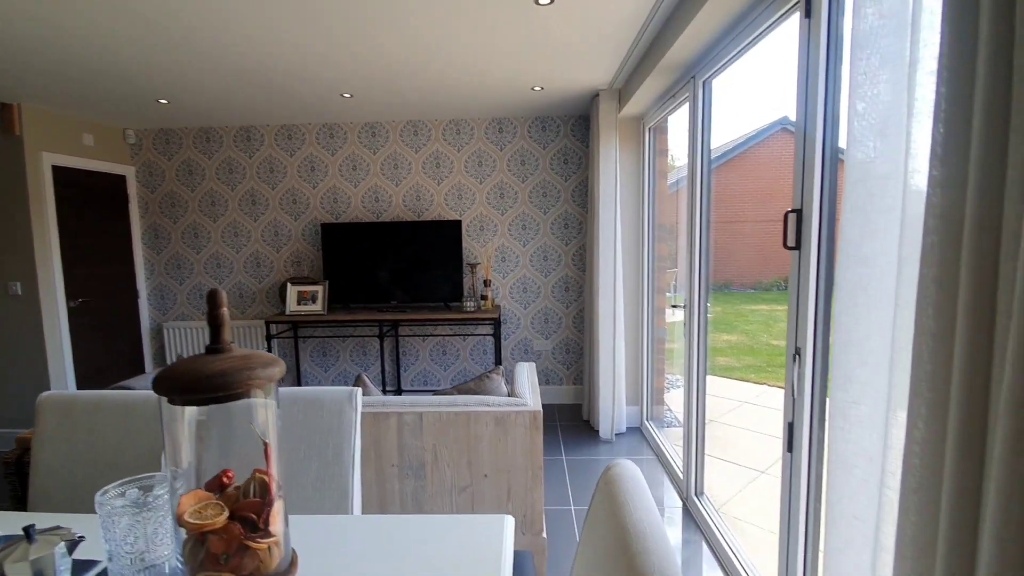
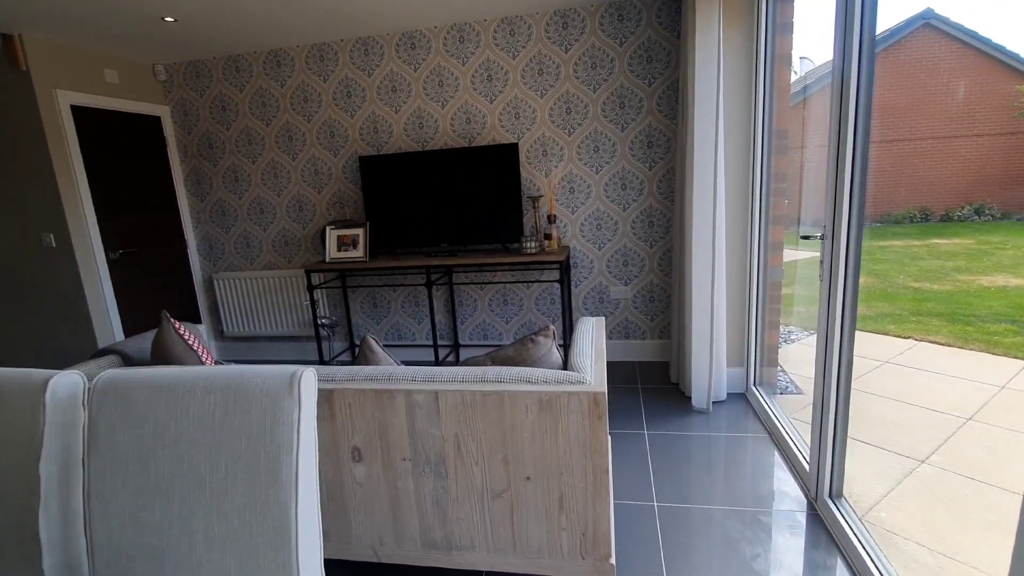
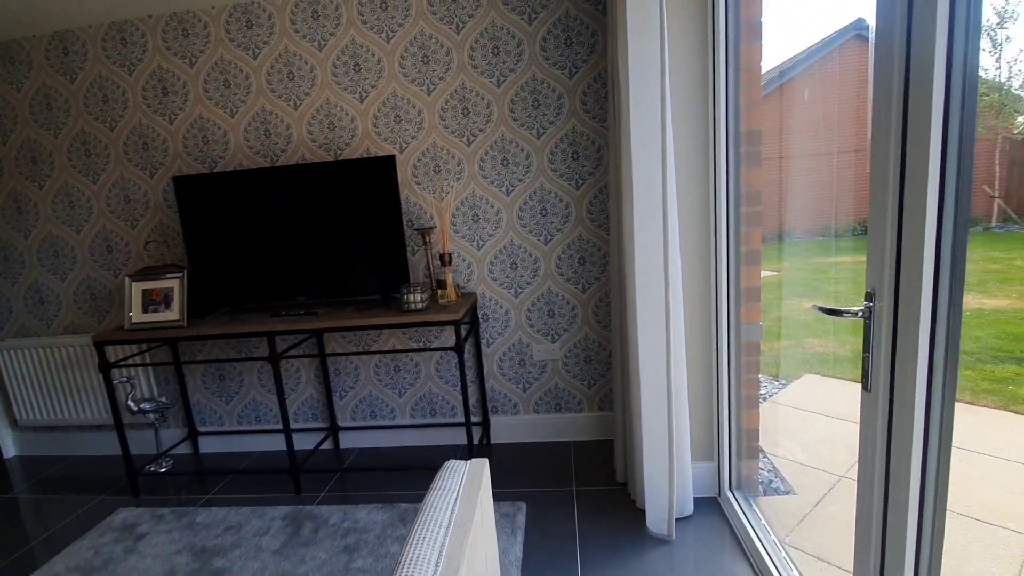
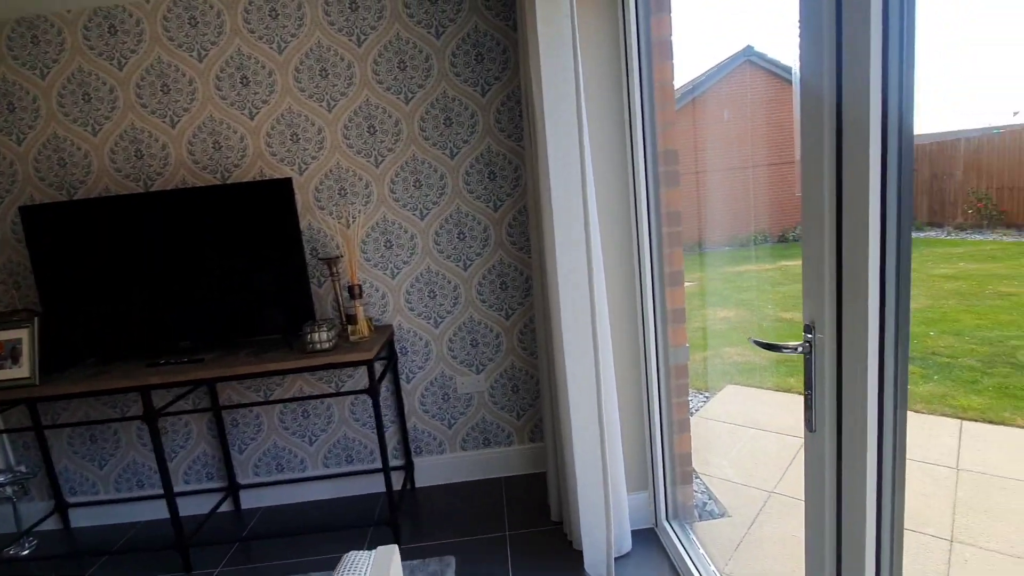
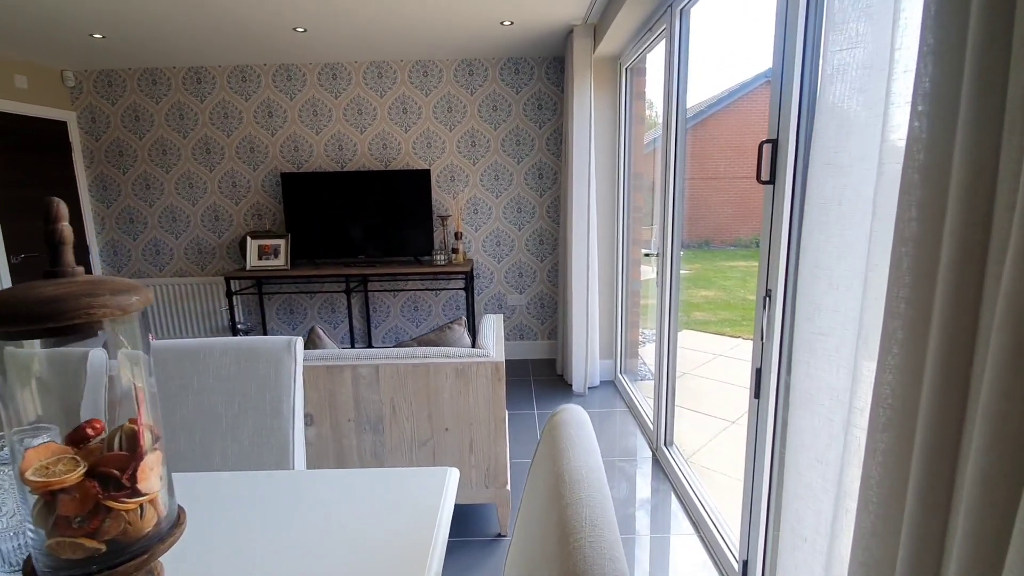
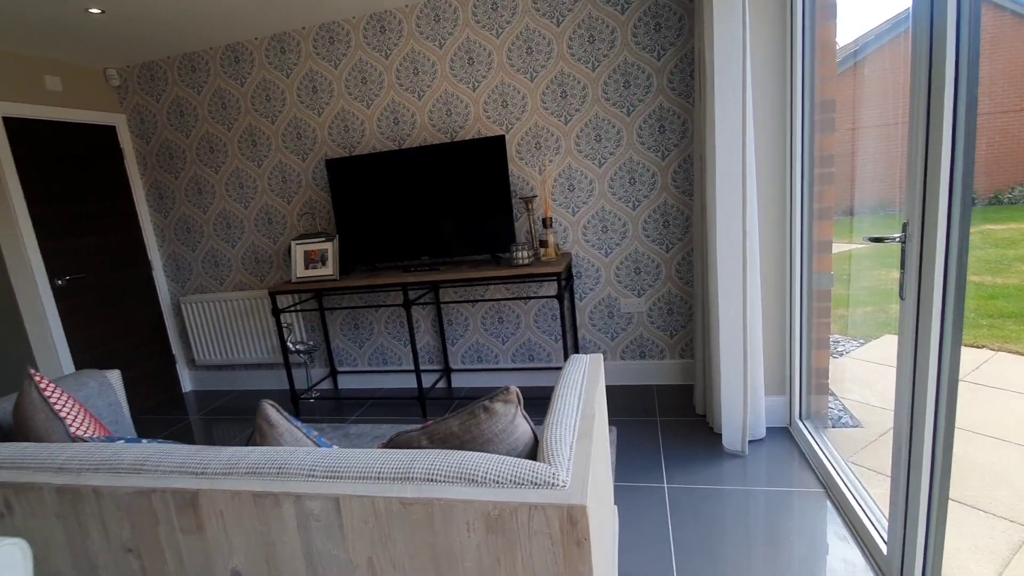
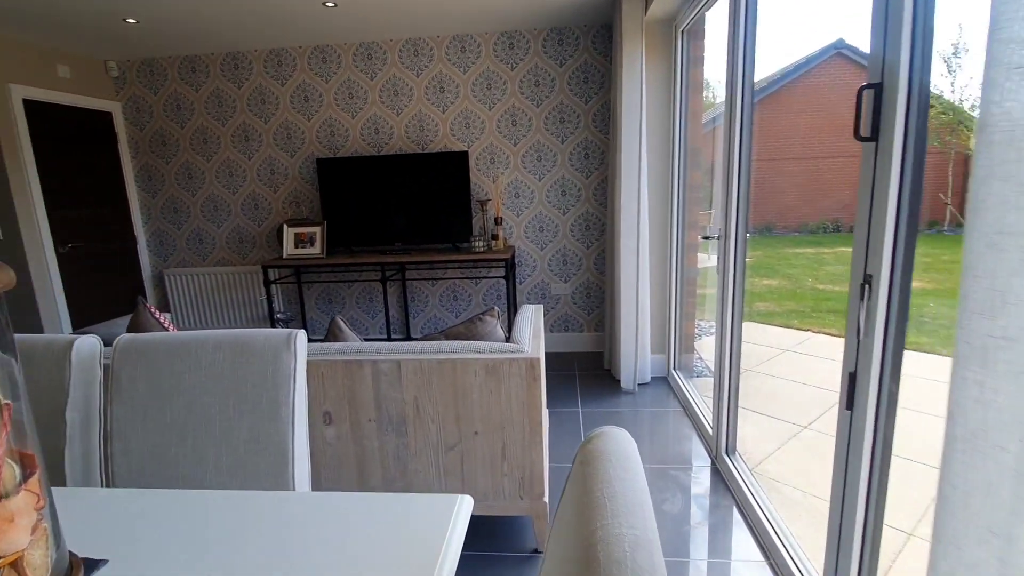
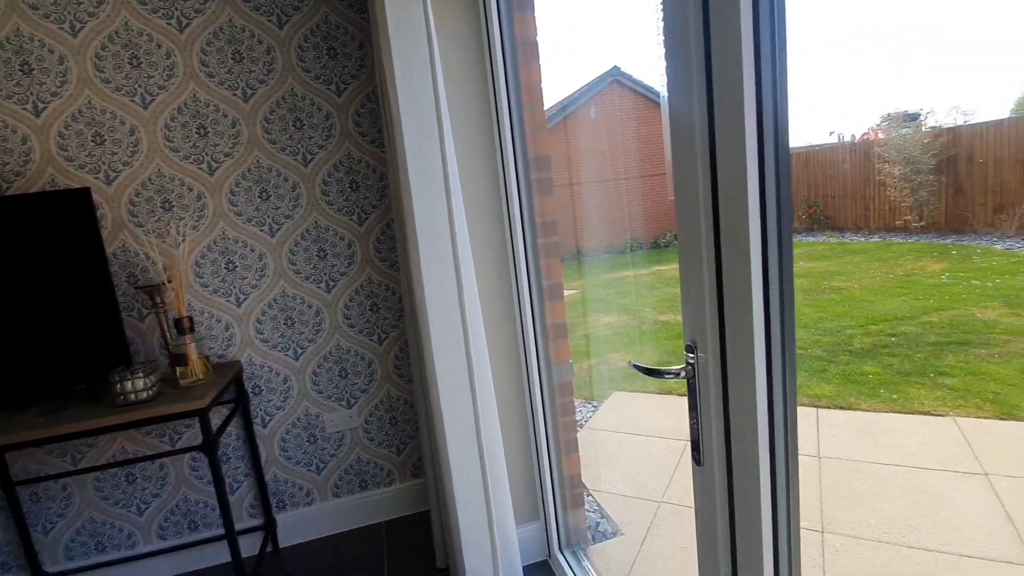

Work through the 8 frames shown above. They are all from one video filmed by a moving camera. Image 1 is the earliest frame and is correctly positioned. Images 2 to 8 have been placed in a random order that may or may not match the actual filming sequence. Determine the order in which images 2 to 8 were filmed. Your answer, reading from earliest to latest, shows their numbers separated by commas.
5, 7, 2, 6, 3, 4, 8
